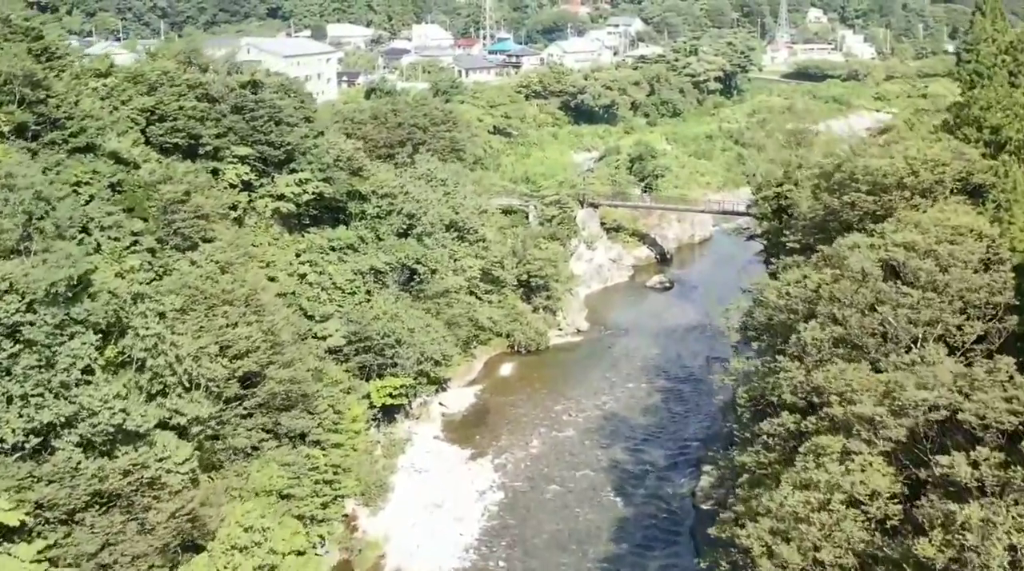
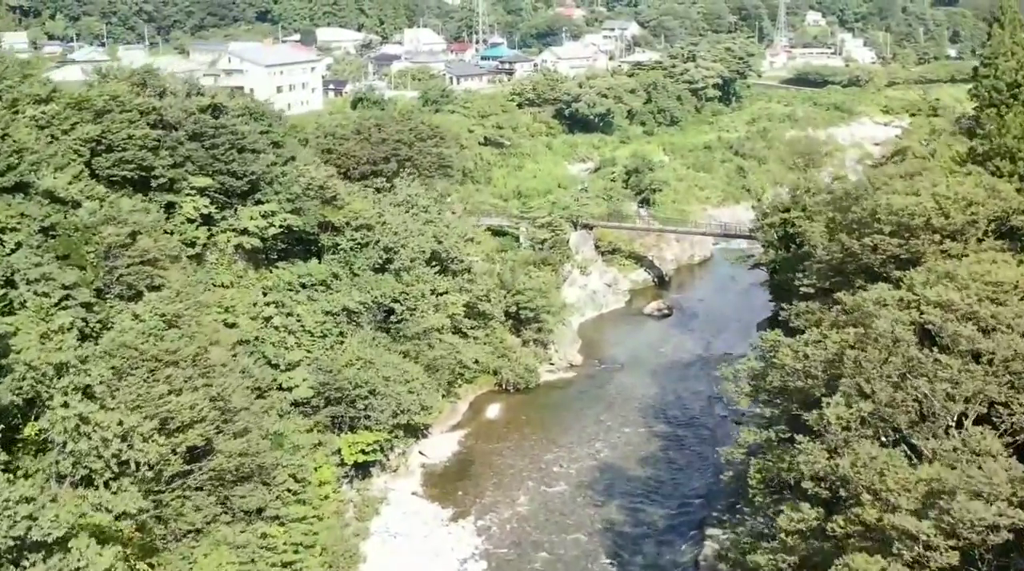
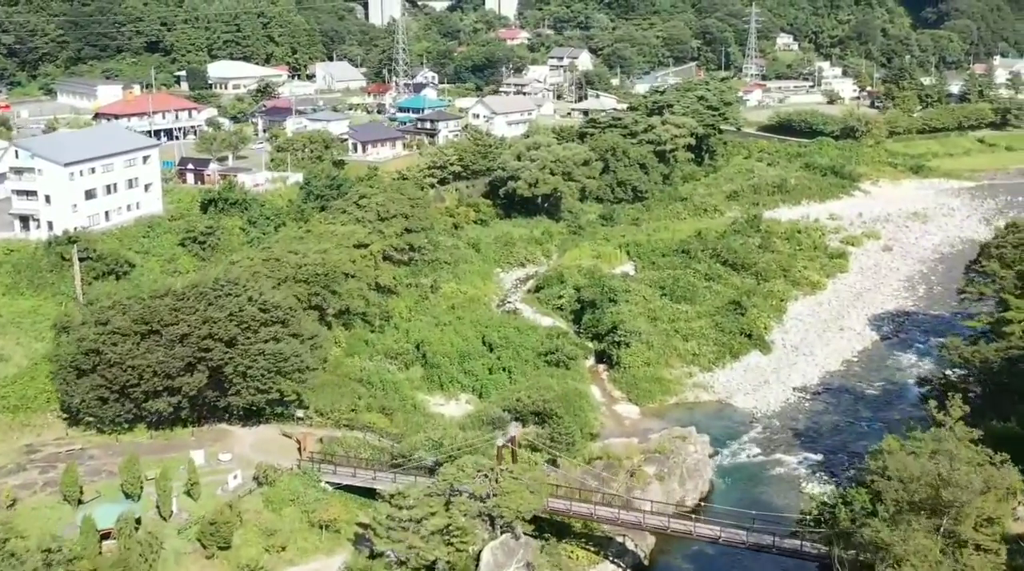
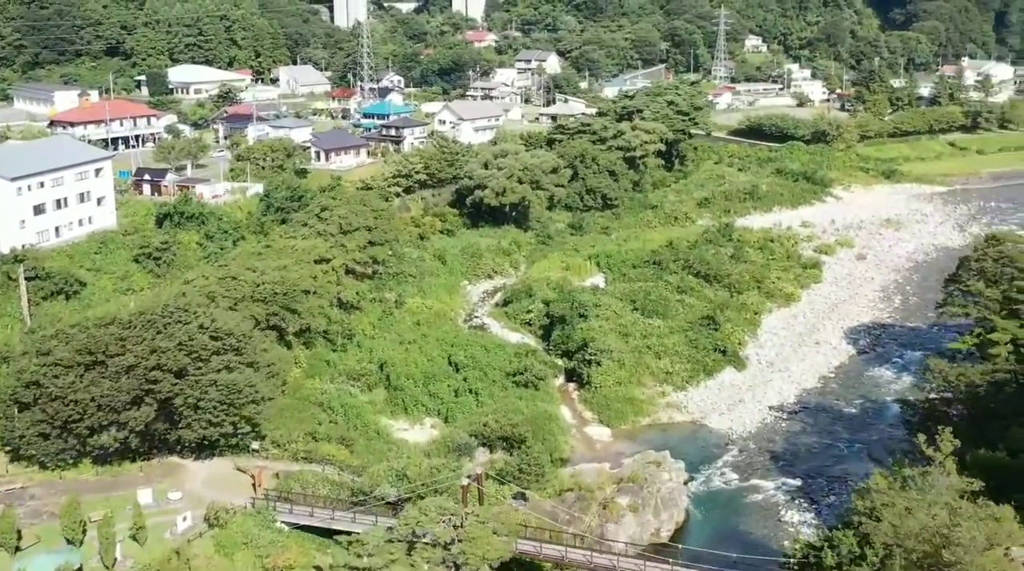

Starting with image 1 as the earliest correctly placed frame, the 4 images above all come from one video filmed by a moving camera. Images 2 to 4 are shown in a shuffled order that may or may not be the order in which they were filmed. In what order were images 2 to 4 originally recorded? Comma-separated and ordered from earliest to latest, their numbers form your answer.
2, 3, 4
